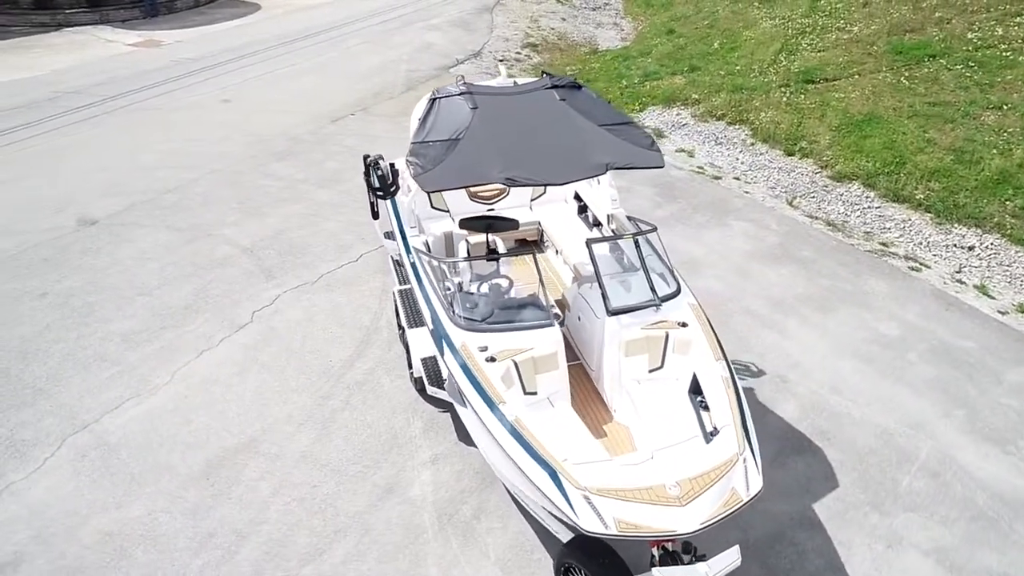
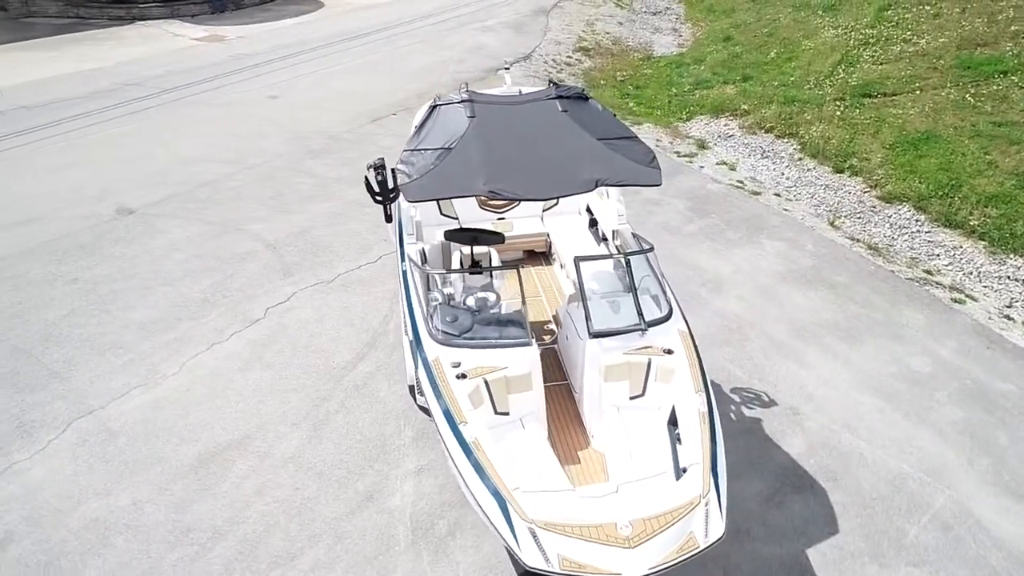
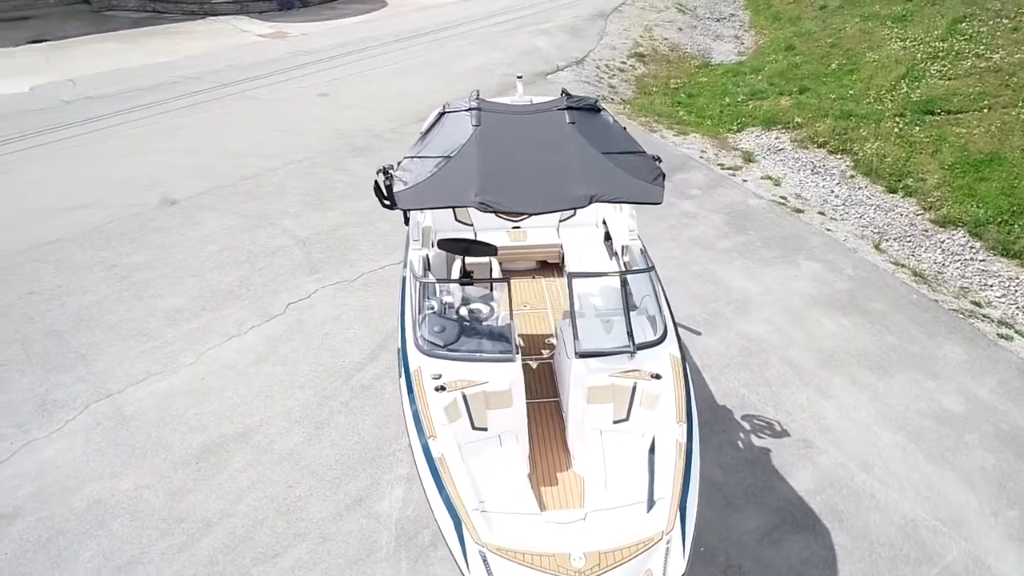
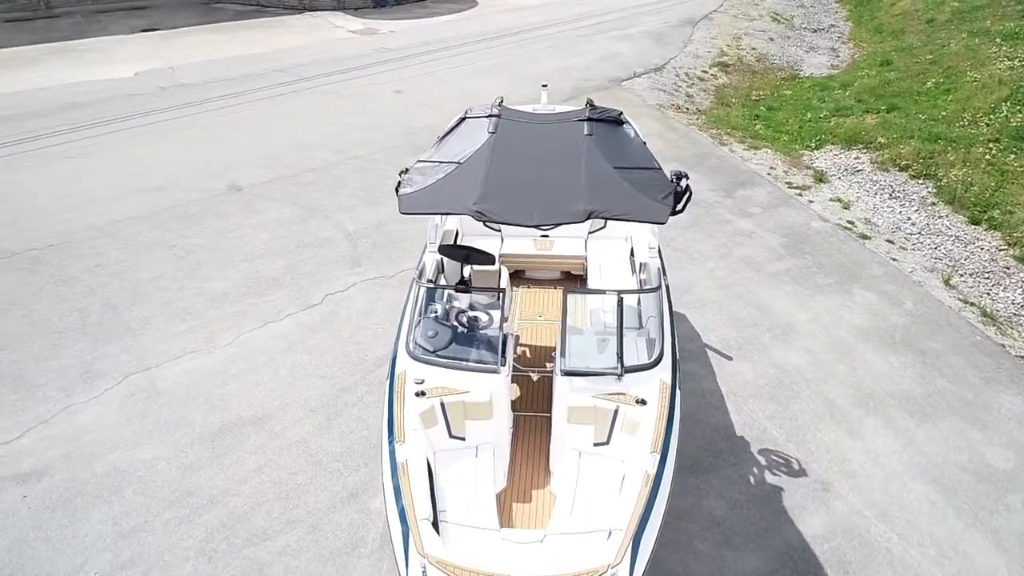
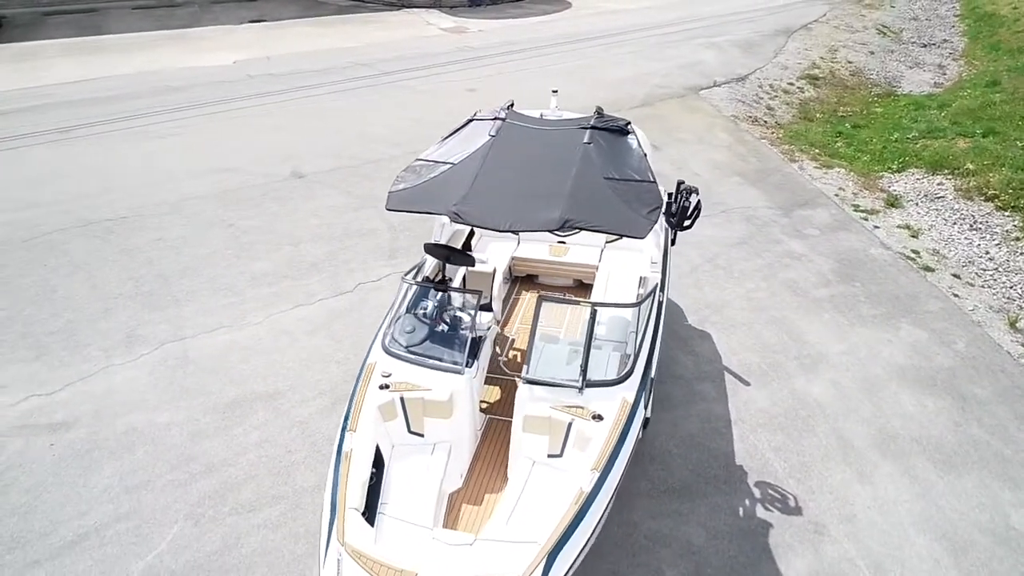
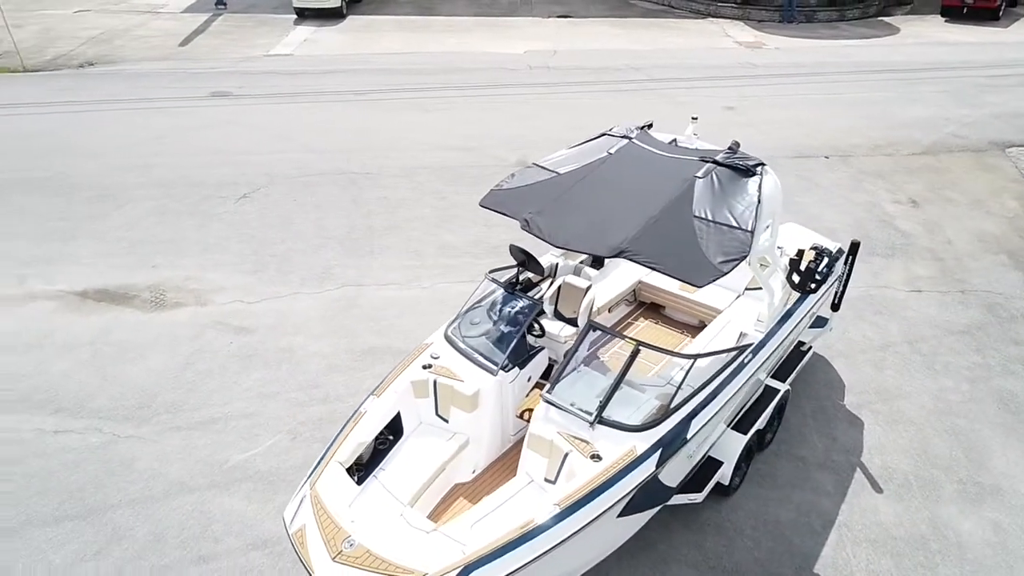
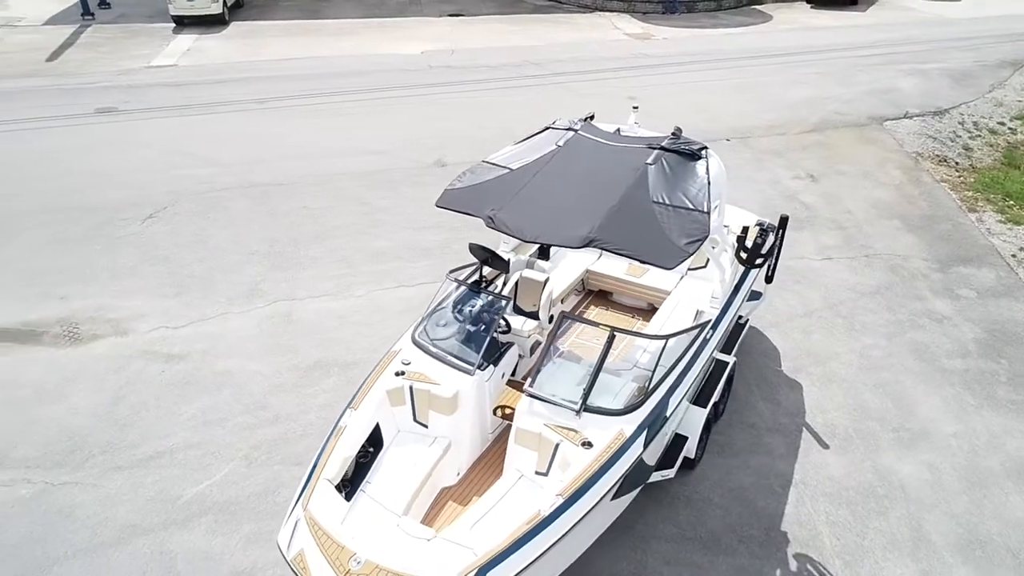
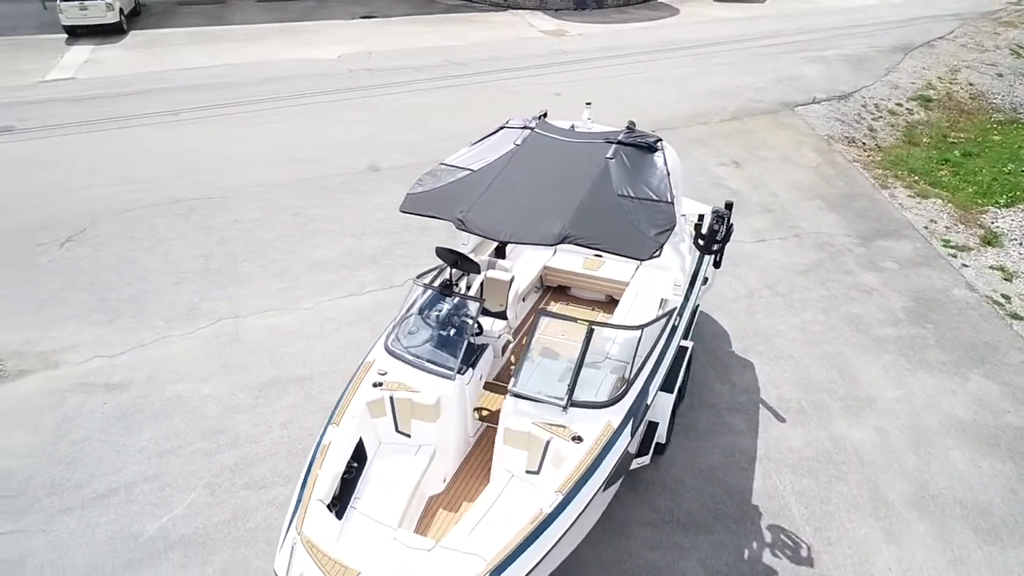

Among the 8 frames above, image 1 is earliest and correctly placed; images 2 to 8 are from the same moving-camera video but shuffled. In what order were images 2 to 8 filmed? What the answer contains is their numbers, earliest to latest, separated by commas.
2, 3, 4, 5, 8, 7, 6
